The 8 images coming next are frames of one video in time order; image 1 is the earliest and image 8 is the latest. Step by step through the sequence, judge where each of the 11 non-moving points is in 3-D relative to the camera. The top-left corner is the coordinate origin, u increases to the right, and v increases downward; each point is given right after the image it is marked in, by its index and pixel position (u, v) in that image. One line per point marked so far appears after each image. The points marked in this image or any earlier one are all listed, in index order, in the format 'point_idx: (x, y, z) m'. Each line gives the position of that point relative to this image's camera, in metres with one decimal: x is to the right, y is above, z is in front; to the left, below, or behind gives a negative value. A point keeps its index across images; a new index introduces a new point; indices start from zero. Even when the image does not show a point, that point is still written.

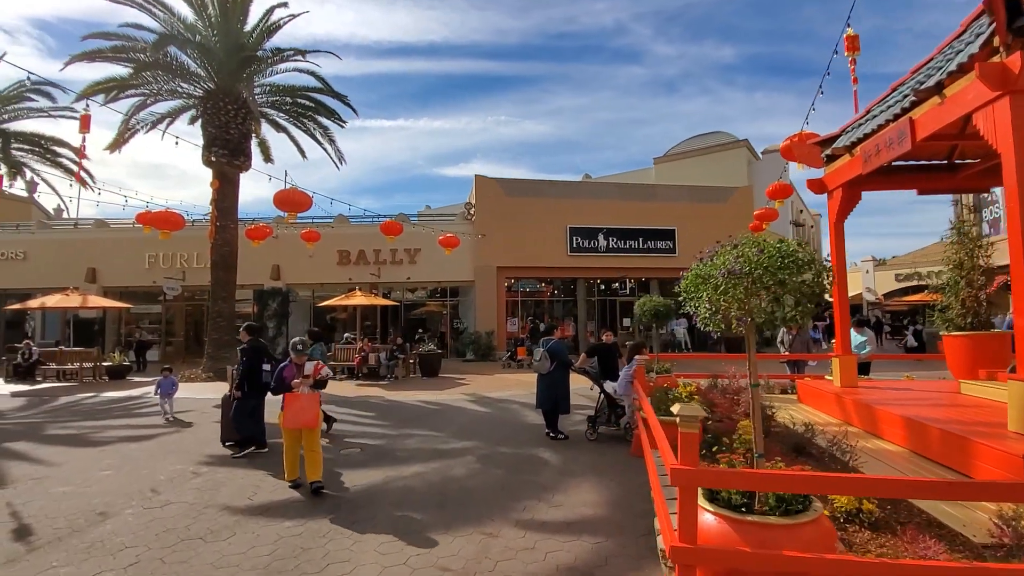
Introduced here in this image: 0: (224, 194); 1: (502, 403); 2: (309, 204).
0: (-9.9, +3.3, +17.6) m
1: (-0.2, -2.6, +11.7) m
2: (-4.4, +1.8, +11.2) m
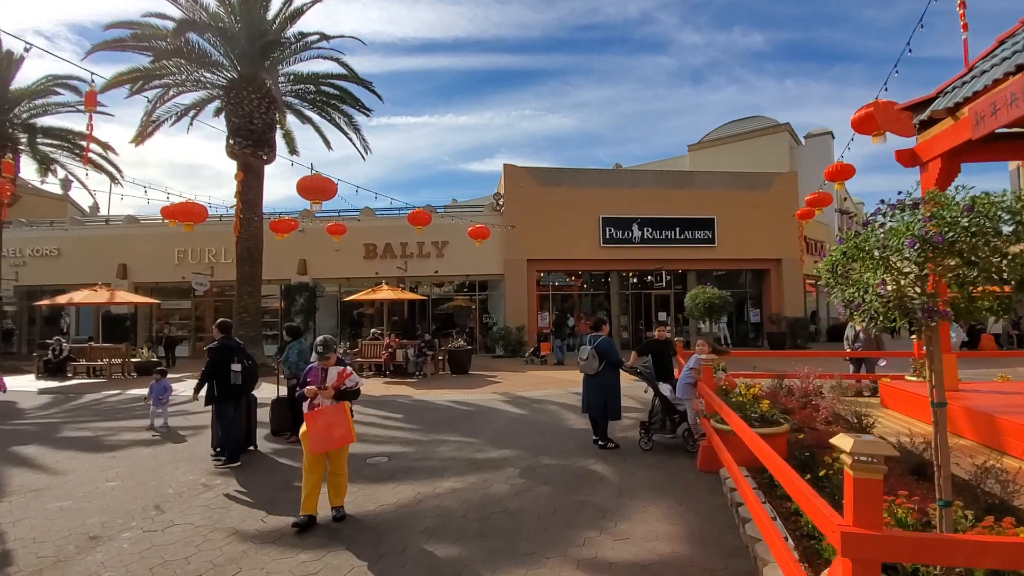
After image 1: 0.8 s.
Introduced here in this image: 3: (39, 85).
0: (-8.8, +3.5, +17.2) m
1: (+0.6, -2.5, +10.9) m
2: (-3.7, +2.0, +10.5) m
3: (-17.0, +7.3, +18.4) m
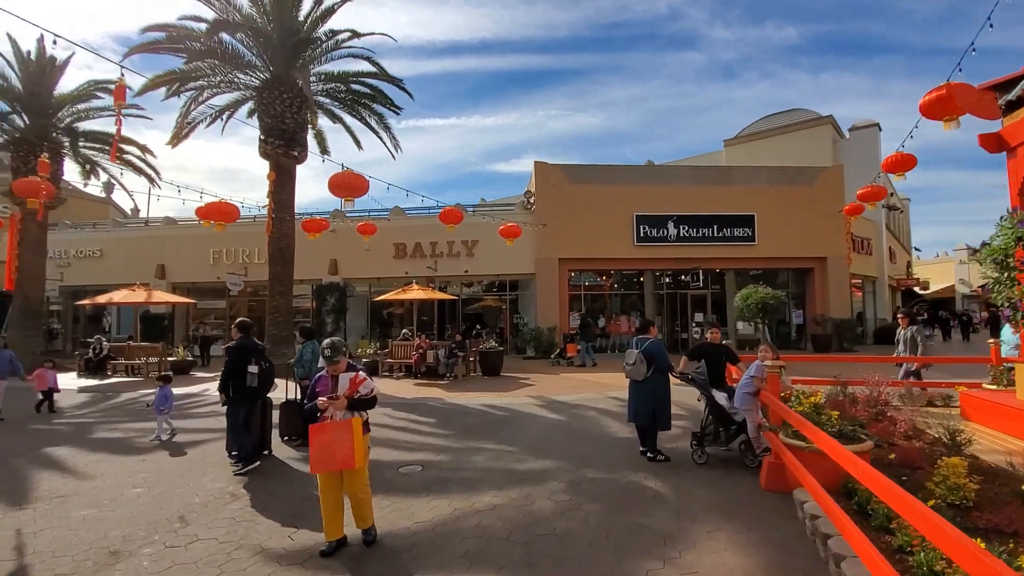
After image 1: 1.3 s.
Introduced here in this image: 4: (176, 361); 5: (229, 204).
0: (-7.7, +3.5, +17.2) m
1: (+1.3, -2.4, +10.4) m
2: (-3.0, +2.0, +10.2) m
3: (-15.9, +7.3, +18.8) m
4: (-11.3, -2.4, +17.3) m
5: (-7.1, +2.1, +12.8) m
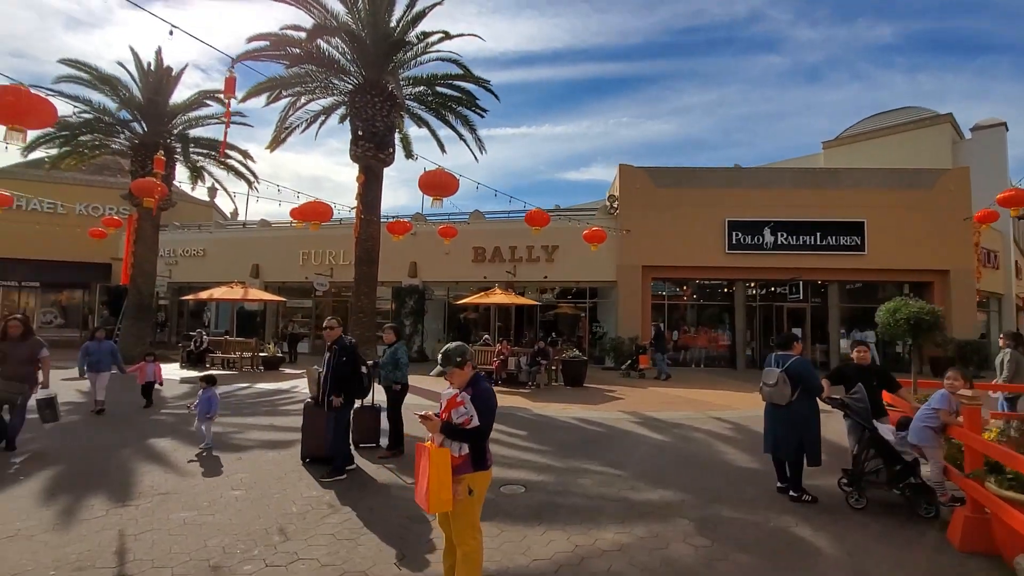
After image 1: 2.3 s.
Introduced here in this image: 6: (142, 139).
0: (-4.8, +3.4, +17.4) m
1: (+3.1, -2.6, +9.4) m
2: (-1.1, +1.9, +9.8) m
3: (-12.6, +7.4, +20.1) m
4: (-8.6, -2.4, +17.9) m
5: (-4.8, +2.1, +13.0) m
6: (-14.1, +5.7, +19.6) m
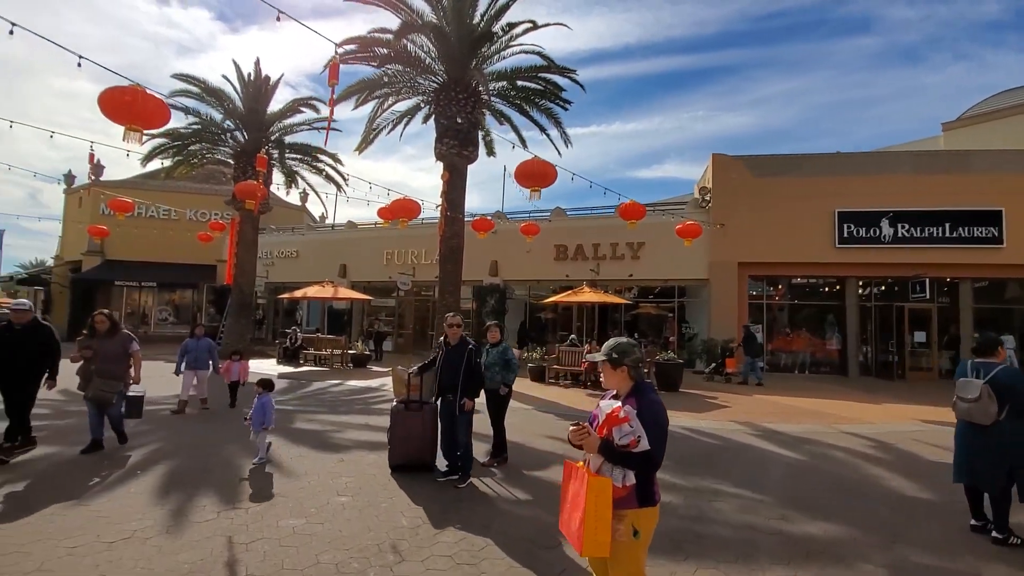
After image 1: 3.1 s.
0: (-2.0, +3.5, +17.3) m
1: (+4.8, -2.5, +8.2) m
2: (+0.7, +2.0, +9.3) m
3: (-9.3, +7.5, +21.0) m
4: (-5.6, -2.3, +18.3) m
5: (-2.5, +2.2, +12.9) m
6: (-10.8, +5.7, +20.7) m
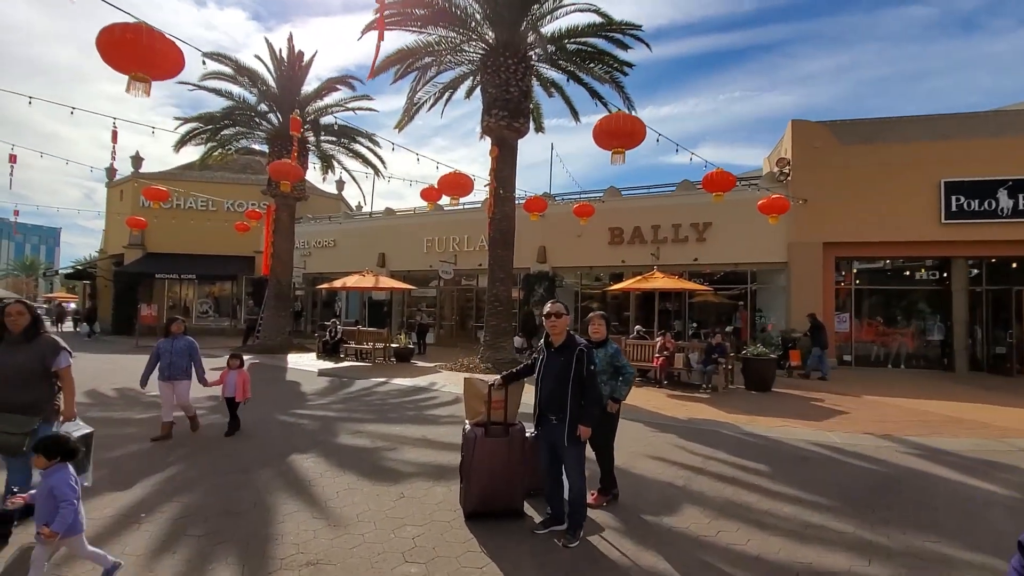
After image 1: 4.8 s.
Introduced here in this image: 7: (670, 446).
0: (-0.3, +3.9, +15.6) m
1: (+5.9, -2.2, +6.3) m
2: (+1.9, +2.3, +7.5) m
3: (-7.4, +7.9, +19.8) m
4: (-3.7, -2.0, +17.0) m
5: (-1.1, +2.5, +11.3) m
6: (-8.9, +6.1, +19.6) m
7: (+2.1, -2.2, +7.0) m
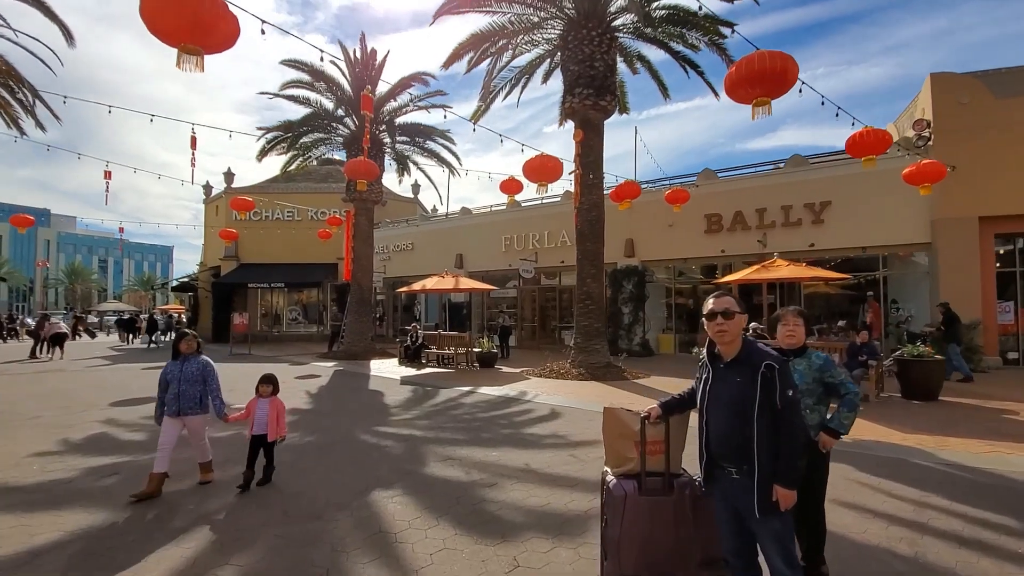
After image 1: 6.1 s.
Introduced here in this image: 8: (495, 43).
0: (+2.1, +4.0, +14.2) m
1: (+7.2, -2.0, +4.0) m
2: (+3.2, +2.4, +5.8) m
3: (-4.4, +7.7, +19.3) m
4: (-0.9, -2.0, +16.0) m
5: (+0.7, +2.5, +10.0) m
6: (-6.0, +5.9, +19.3) m
7: (+3.5, -2.0, +5.2) m
8: (-0.5, +7.1, +14.8) m
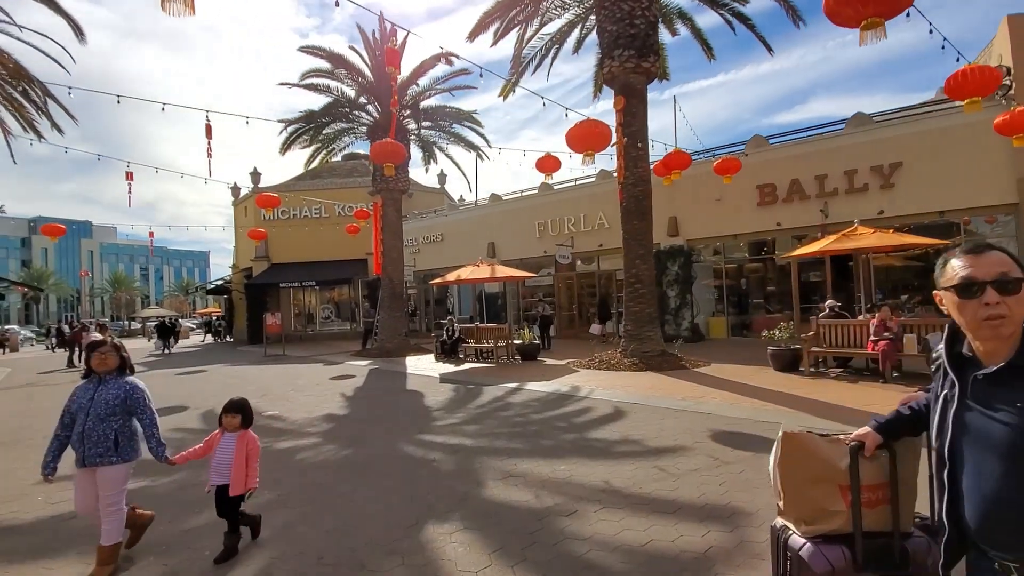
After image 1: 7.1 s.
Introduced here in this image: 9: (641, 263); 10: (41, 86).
0: (+3.0, +4.4, +12.9) m
1: (+7.7, -1.5, +2.6) m
2: (+3.7, +2.7, +4.5) m
3: (-3.4, +8.0, +18.3) m
4: (+0.3, -1.6, +15.0) m
5: (+1.5, +2.8, +8.8) m
6: (-4.9, +6.1, +18.5) m
7: (+4.2, -1.7, +4.0) m
8: (+0.3, +7.5, +13.6) m
9: (+3.2, +0.6, +12.7) m
10: (-10.6, +4.6, +11.6) m
